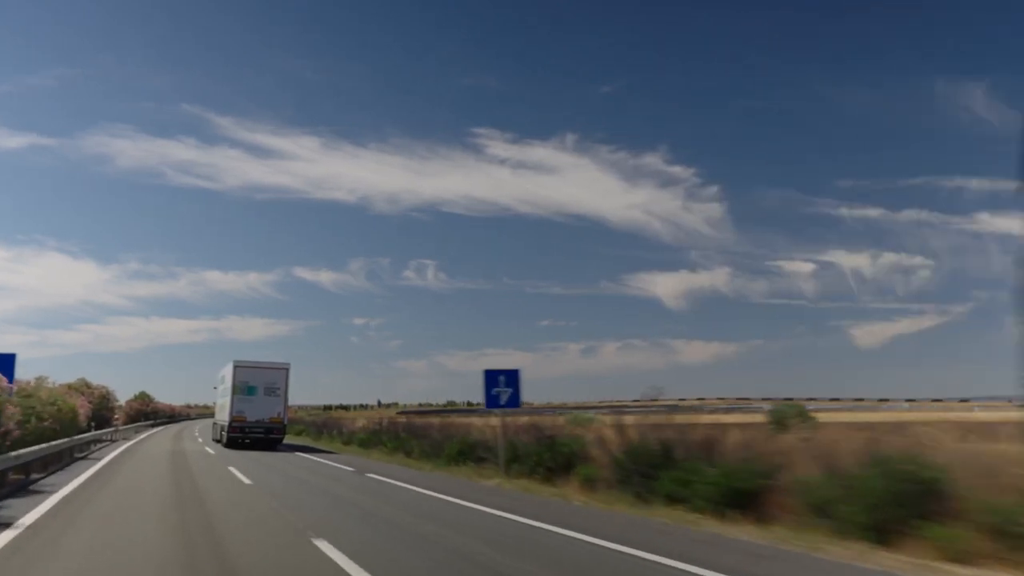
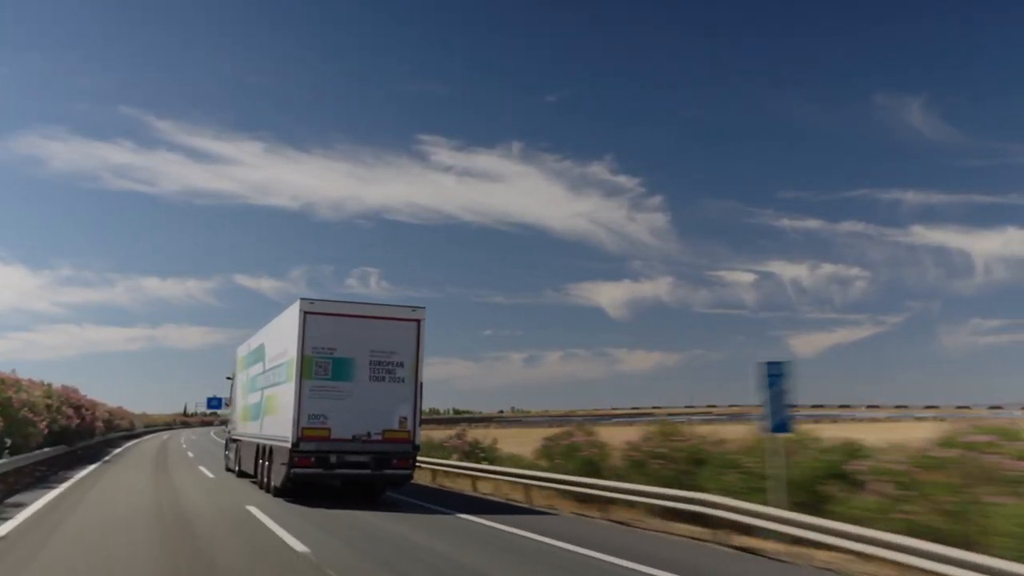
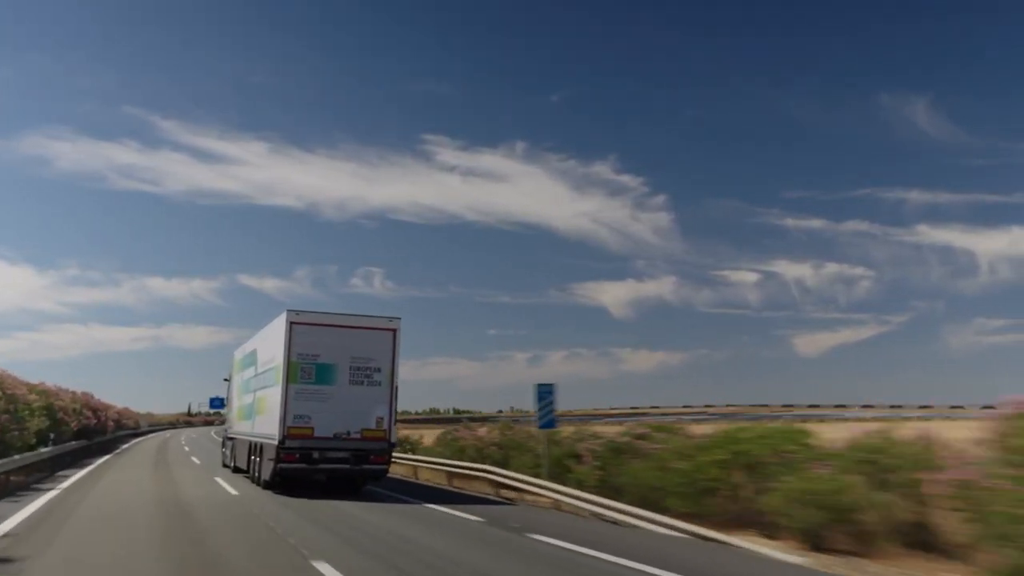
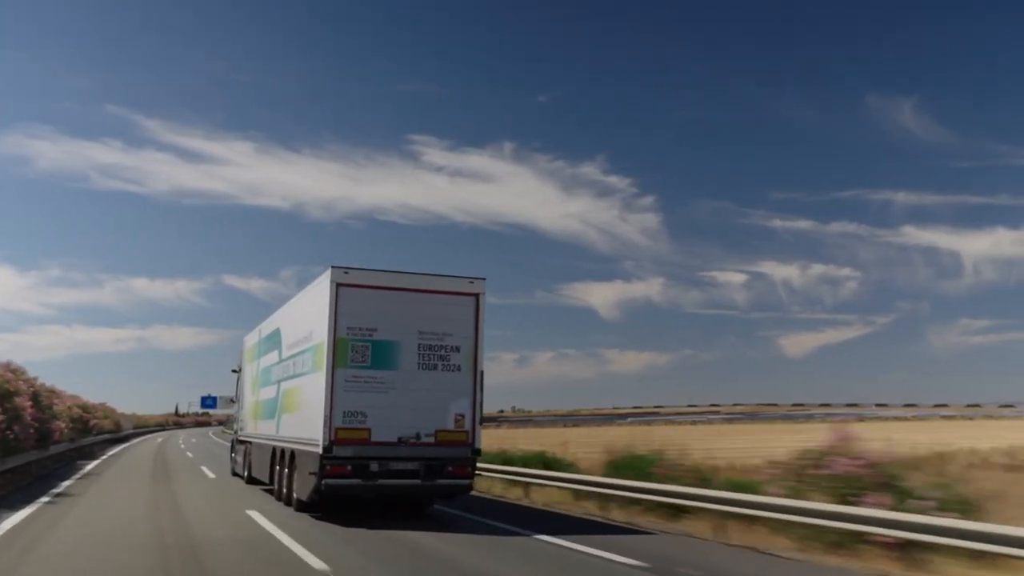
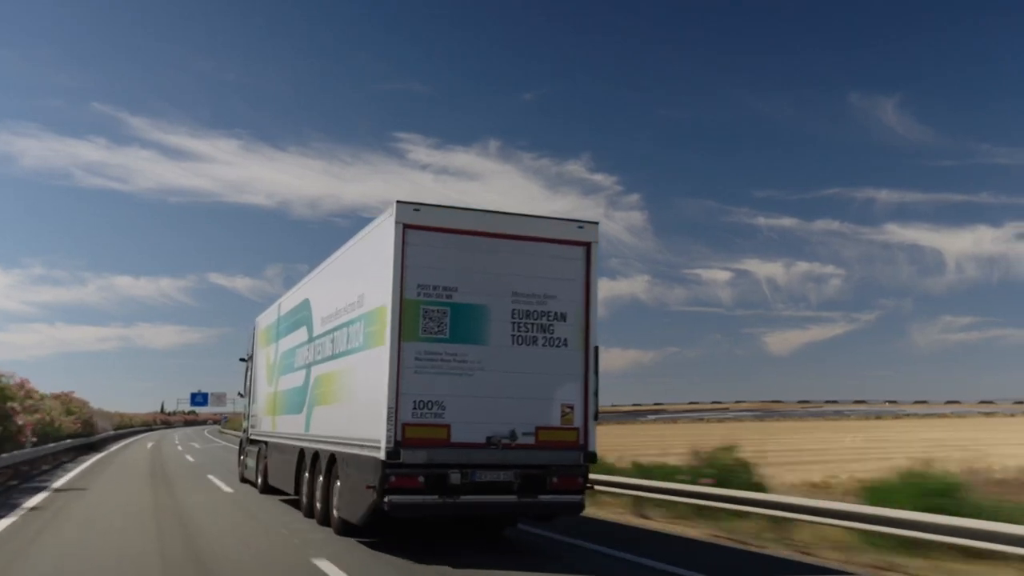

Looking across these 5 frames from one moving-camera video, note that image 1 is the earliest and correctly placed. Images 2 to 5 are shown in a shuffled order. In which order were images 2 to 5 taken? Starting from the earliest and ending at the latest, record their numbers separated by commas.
3, 2, 4, 5
